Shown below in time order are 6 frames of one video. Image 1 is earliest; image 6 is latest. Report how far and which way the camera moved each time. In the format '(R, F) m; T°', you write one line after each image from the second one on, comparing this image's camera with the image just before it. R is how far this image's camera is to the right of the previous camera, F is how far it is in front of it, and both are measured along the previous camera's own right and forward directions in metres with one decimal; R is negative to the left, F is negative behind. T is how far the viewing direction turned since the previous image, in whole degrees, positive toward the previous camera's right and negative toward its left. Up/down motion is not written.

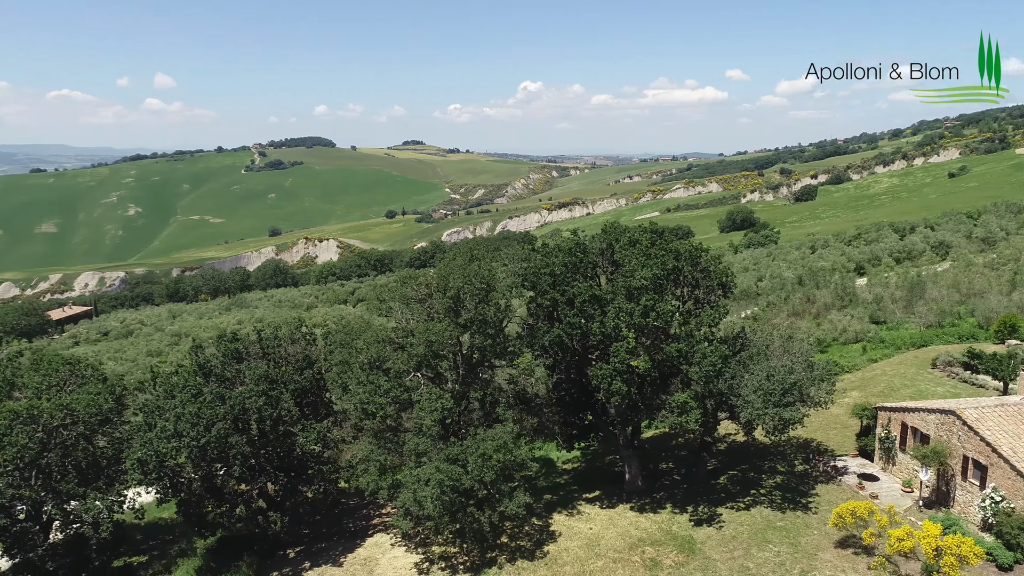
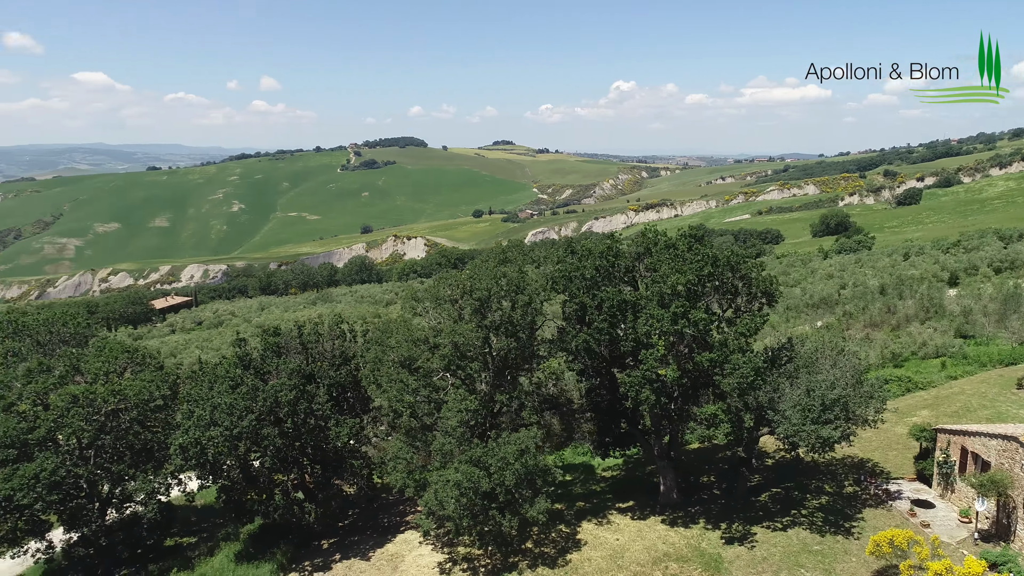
(+1.7, +0.4) m; -7°
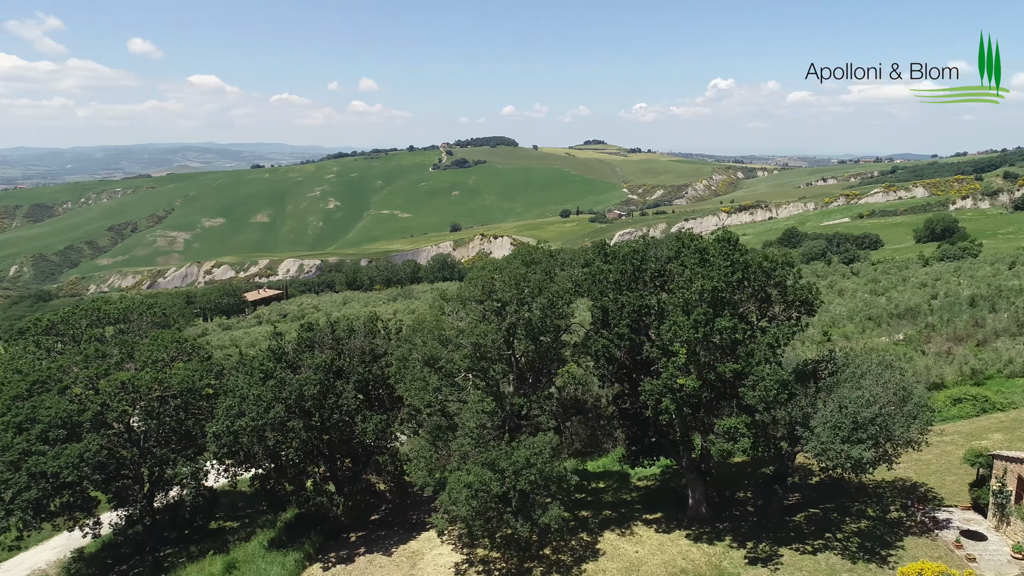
(+2.0, +0.4) m; -7°
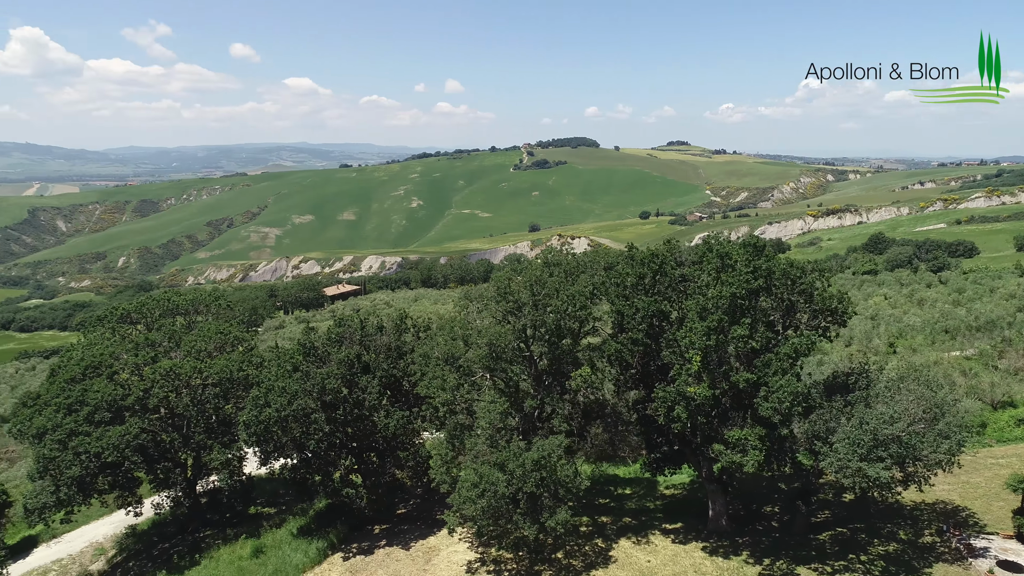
(+1.9, +0.1) m; -6°
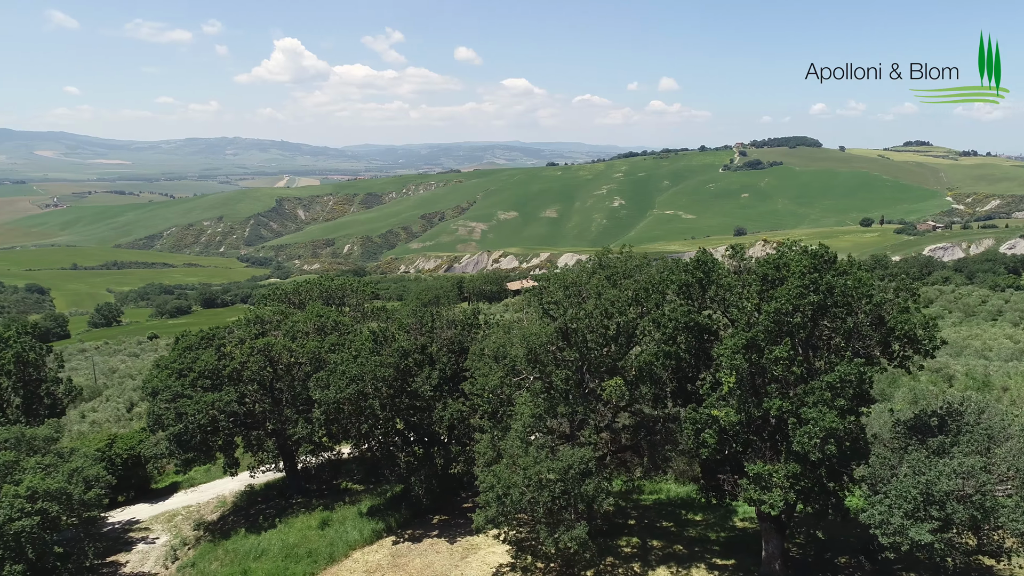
(+4.6, +1.3) m; -15°
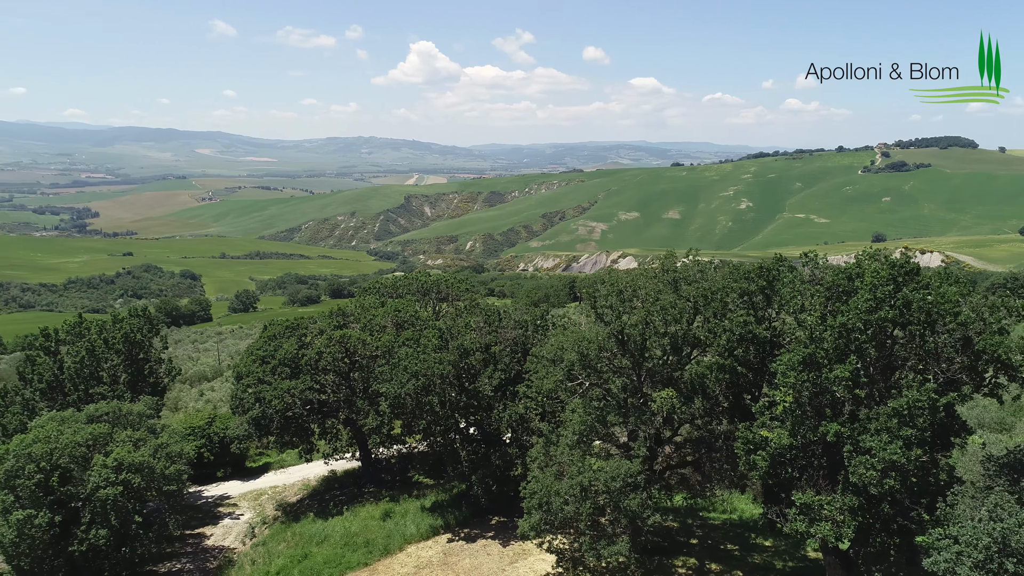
(+1.9, +0.7) m; -9°
